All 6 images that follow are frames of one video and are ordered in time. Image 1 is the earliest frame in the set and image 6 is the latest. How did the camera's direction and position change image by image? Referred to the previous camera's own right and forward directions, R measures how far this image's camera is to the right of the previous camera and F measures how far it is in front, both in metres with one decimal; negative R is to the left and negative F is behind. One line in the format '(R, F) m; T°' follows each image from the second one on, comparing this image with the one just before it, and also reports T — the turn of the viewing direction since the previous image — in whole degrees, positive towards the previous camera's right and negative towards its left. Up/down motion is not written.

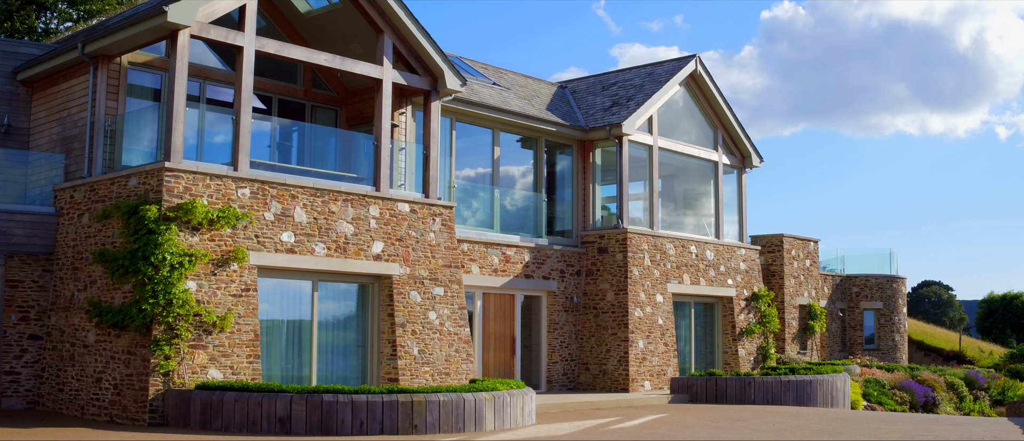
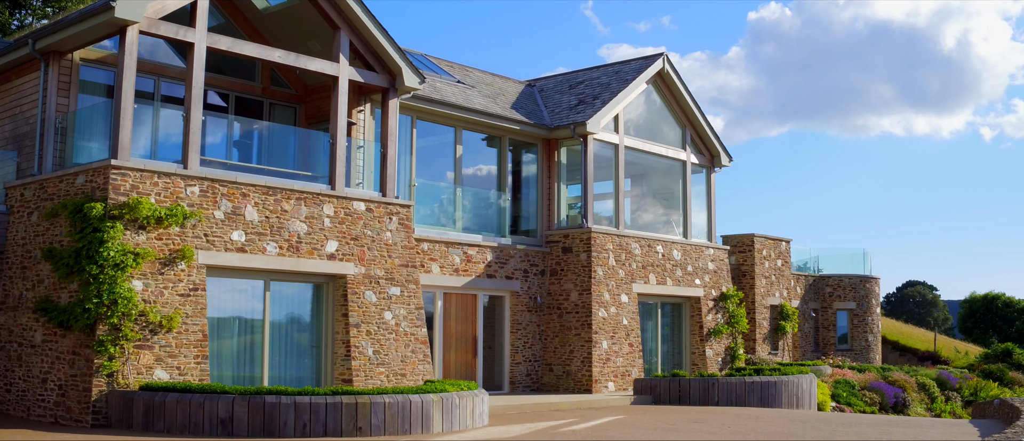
(+0.5, +0.2) m; 0°
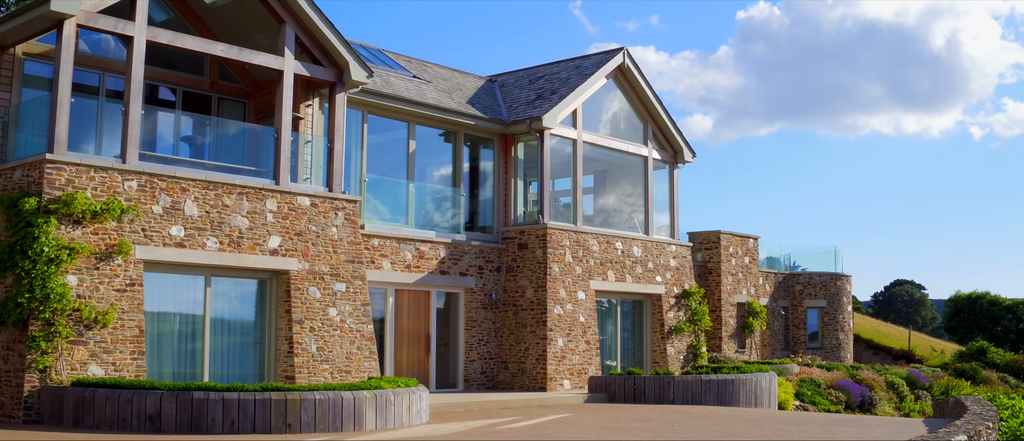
(+0.7, +0.2) m; 0°
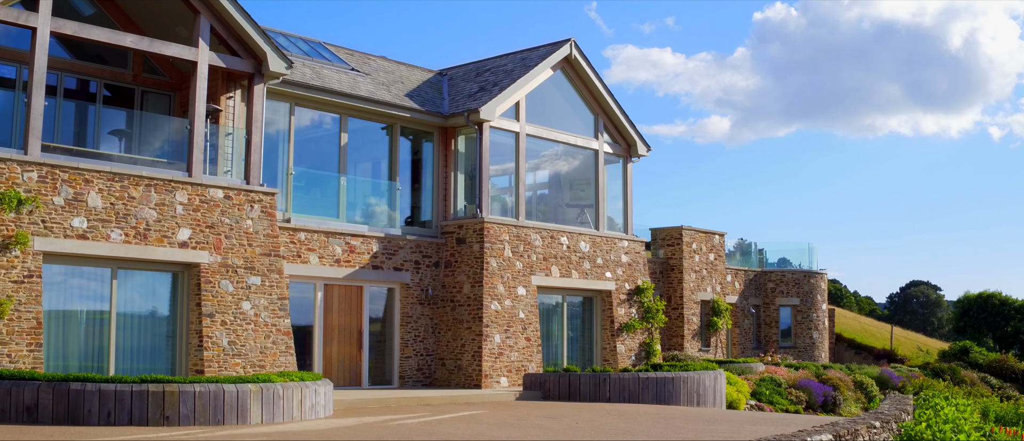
(+1.6, +0.3) m; -2°
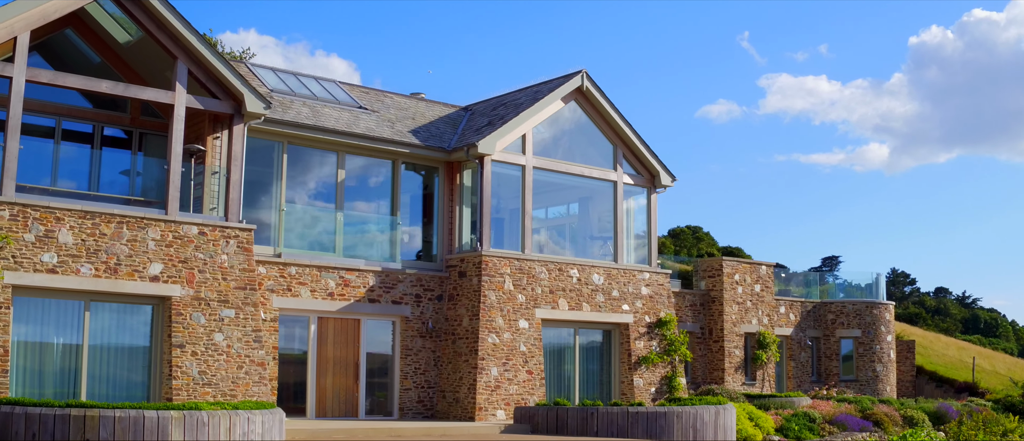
(+3.1, +0.1) m; -9°
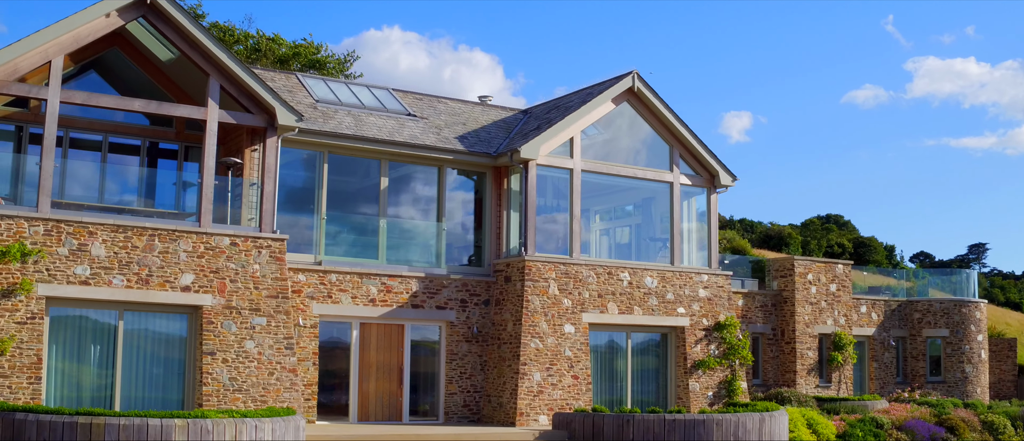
(+2.0, +0.1) m; -7°
